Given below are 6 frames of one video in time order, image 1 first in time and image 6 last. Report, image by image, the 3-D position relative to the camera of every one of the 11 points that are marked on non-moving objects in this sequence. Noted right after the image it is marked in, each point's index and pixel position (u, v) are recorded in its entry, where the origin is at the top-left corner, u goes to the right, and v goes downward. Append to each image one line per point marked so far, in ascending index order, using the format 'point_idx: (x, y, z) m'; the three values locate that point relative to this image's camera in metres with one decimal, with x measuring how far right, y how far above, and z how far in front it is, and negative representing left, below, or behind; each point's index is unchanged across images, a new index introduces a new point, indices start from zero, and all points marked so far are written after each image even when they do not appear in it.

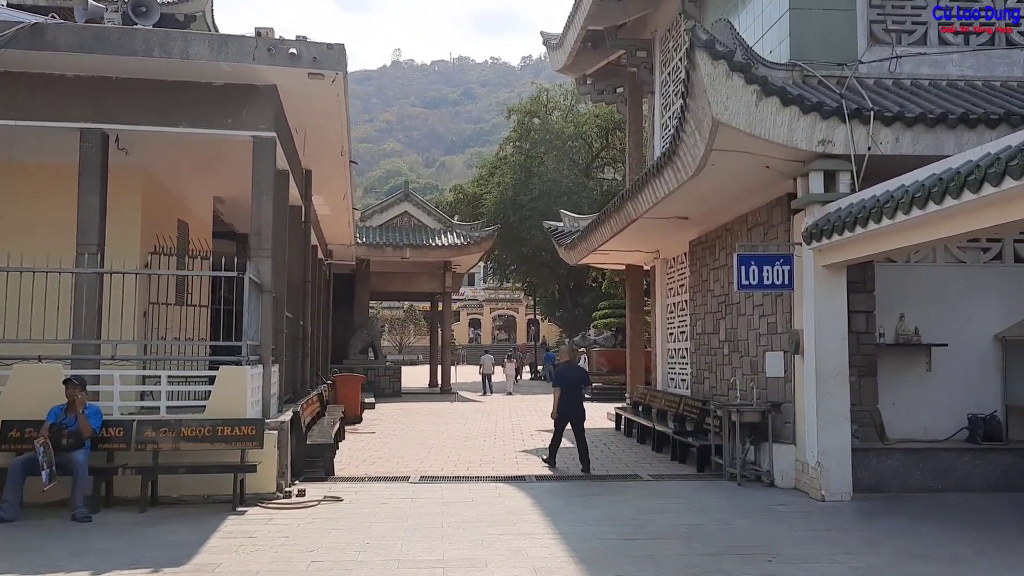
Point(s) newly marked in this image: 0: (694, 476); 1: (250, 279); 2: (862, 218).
0: (+1.8, -1.9, +8.4) m
1: (-2.4, +0.1, +7.5) m
2: (+2.6, +0.5, +6.2) m
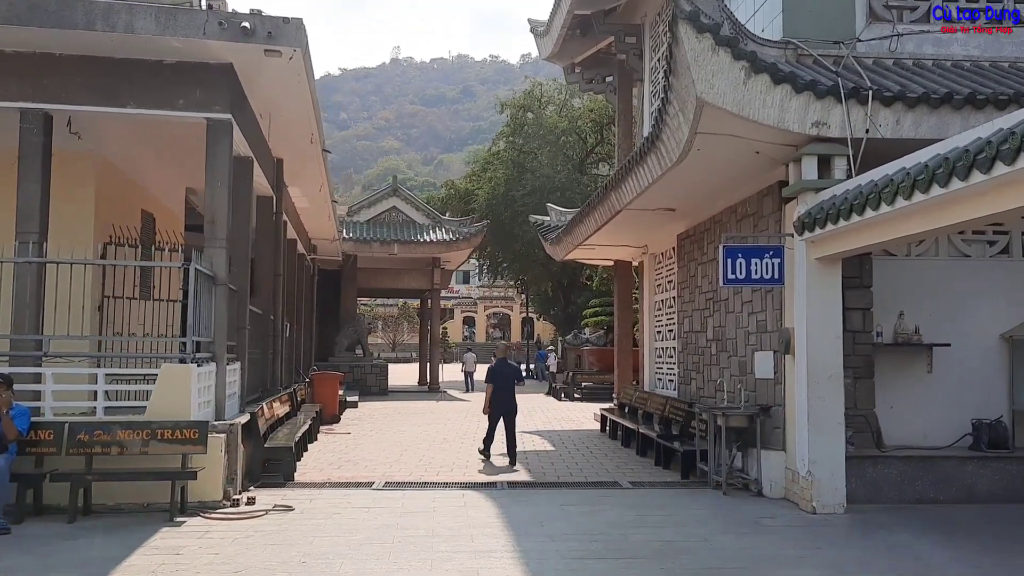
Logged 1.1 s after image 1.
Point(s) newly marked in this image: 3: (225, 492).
0: (+1.5, -1.8, +7.9) m
1: (-2.6, +0.1, +7.0) m
2: (+2.3, +0.6, +5.6) m
3: (-2.2, -1.6, +6.4) m
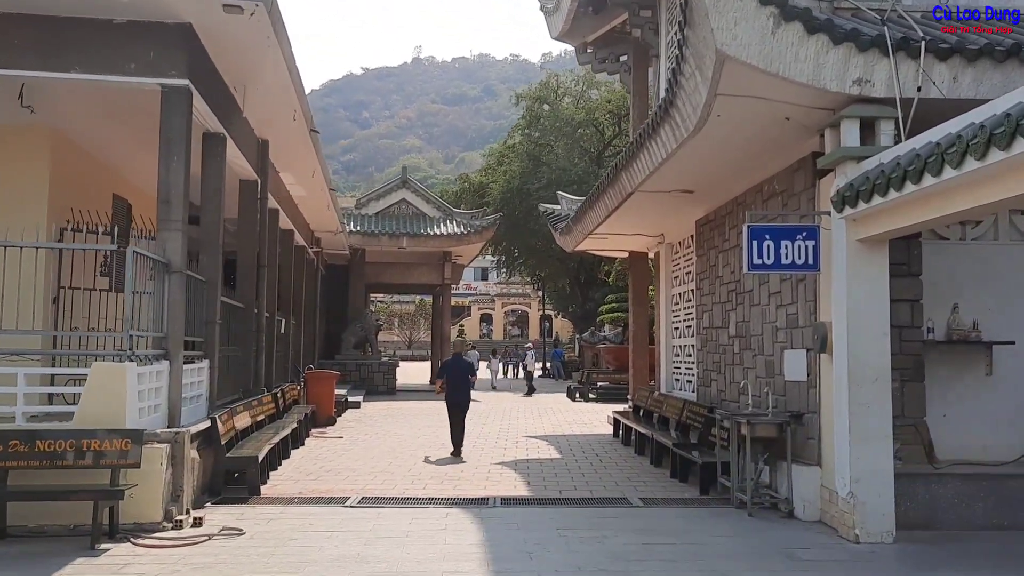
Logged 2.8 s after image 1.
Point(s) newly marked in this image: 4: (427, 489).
0: (+1.5, -1.7, +6.9) m
1: (-2.7, +0.2, +6.1) m
2: (+2.2, +0.6, +4.7) m
3: (-2.3, -1.5, +5.5) m
4: (-0.7, -1.8, +7.3) m
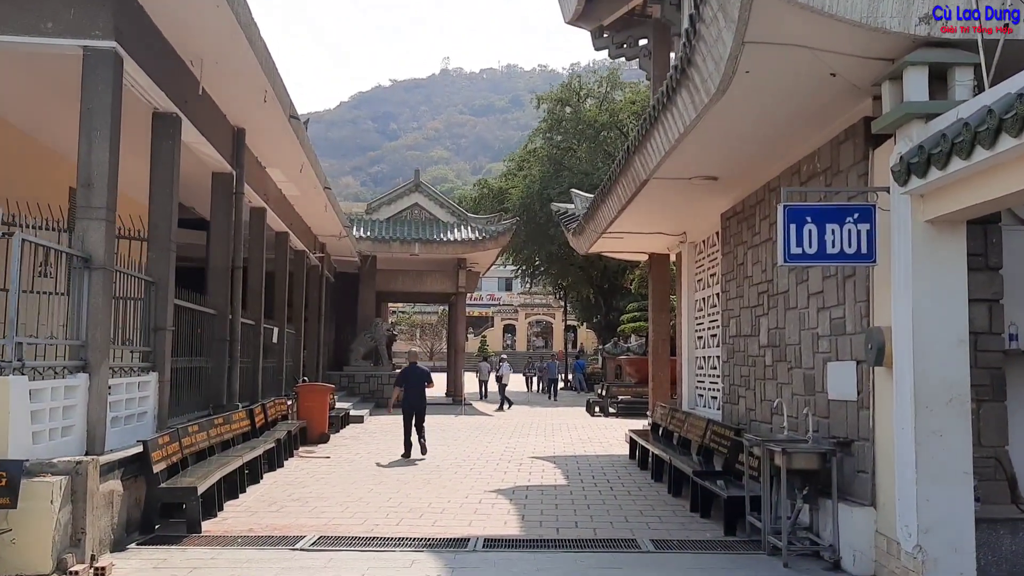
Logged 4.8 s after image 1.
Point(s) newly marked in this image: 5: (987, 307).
0: (+1.4, -1.7, +5.7) m
1: (-2.8, +0.2, +5.1) m
2: (+2.1, +0.7, +3.5) m
3: (-2.4, -1.5, +4.5) m
4: (-0.8, -1.8, +6.2) m
5: (+2.7, -0.1, +4.7) m
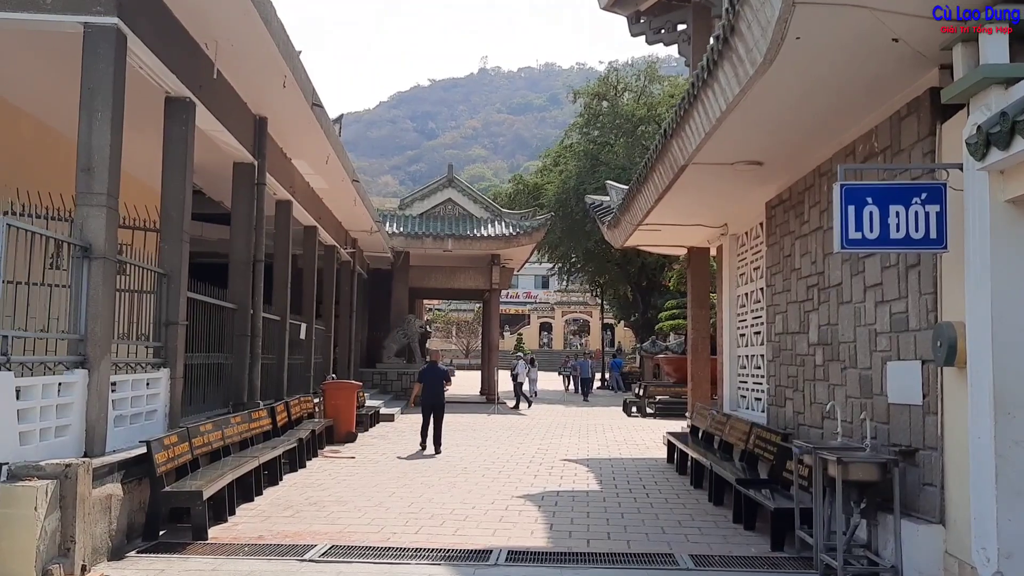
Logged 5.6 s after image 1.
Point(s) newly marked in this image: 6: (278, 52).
0: (+1.6, -1.7, +5.2) m
1: (-2.6, +0.3, +4.8) m
2: (+2.1, +0.7, +3.0) m
3: (-2.3, -1.4, +4.1) m
4: (-0.6, -1.7, +5.8) m
5: (+2.8, -0.1, +4.2) m
6: (-2.0, +2.0, +7.2) m
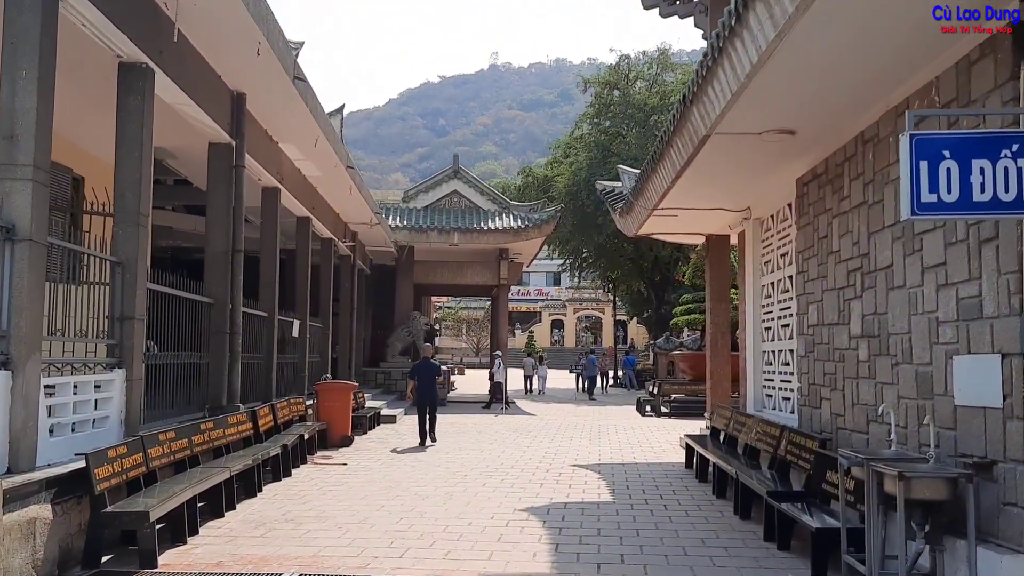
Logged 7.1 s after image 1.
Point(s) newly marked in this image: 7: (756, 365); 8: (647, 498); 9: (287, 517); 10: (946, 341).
0: (+1.6, -1.6, +4.4) m
1: (-2.7, +0.4, +4.1) m
2: (+2.1, +0.8, +2.1) m
3: (-2.3, -1.3, +3.4) m
4: (-0.6, -1.6, +5.1) m
5: (+2.8, 0.0, +3.4) m
6: (-2.0, +2.1, +6.4) m
7: (+2.6, -0.8, +8.8) m
8: (+1.1, -1.8, +7.2) m
9: (-1.6, -1.7, +6.2) m
10: (+2.2, -0.3, +4.3) m
